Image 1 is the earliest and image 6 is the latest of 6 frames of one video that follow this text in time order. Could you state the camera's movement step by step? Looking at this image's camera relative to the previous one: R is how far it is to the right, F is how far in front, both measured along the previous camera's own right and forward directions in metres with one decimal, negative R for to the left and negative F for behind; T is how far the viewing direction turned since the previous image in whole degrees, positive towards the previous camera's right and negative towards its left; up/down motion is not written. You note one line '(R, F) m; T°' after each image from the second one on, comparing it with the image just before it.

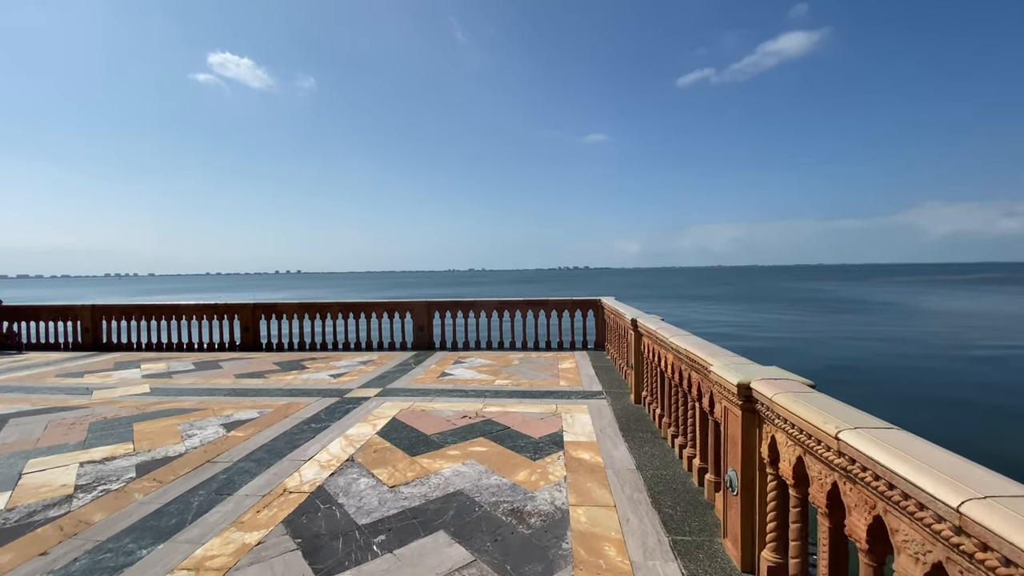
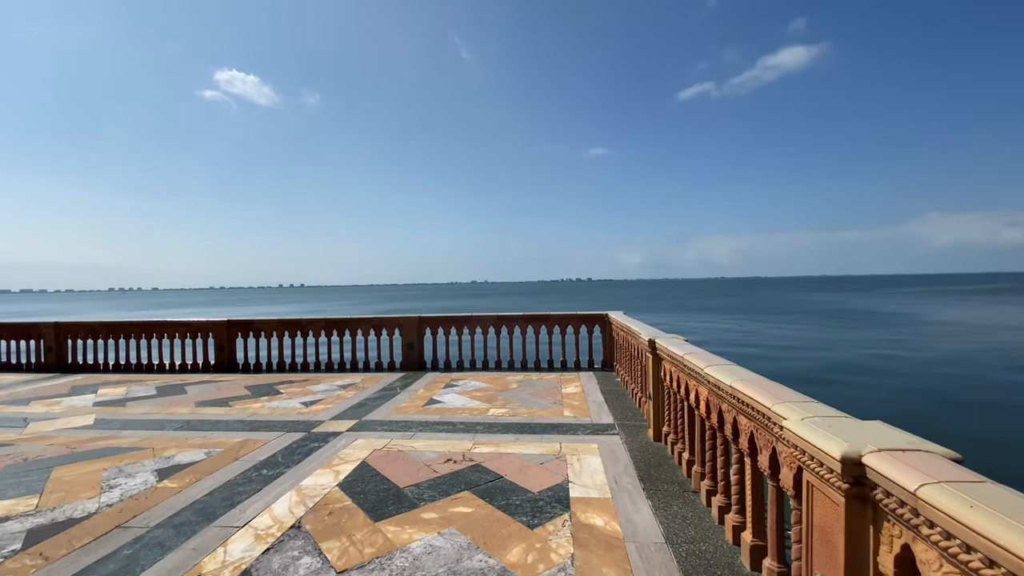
(+0.1, +1.1) m; 0°
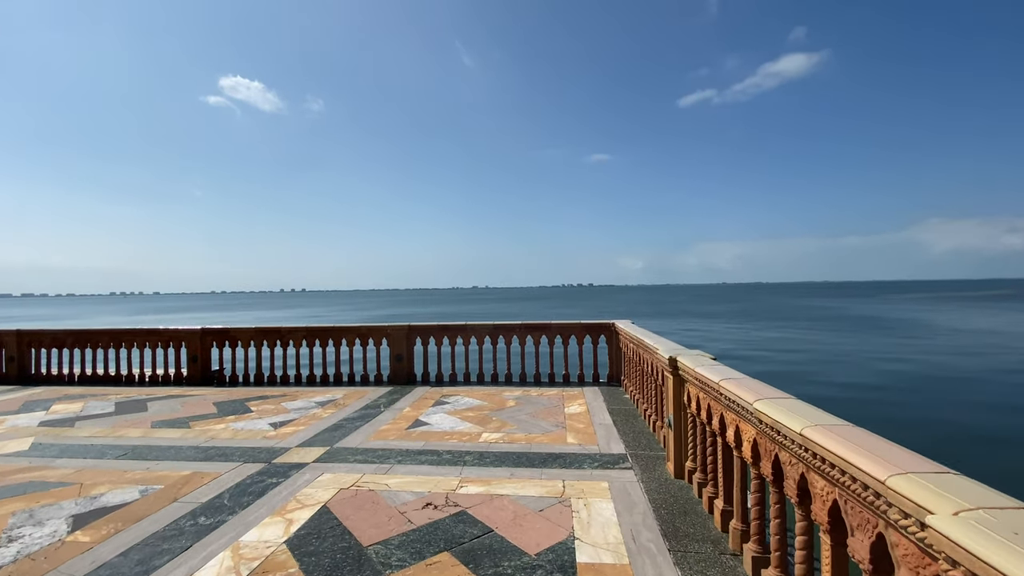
(+0.1, +0.9) m; 0°
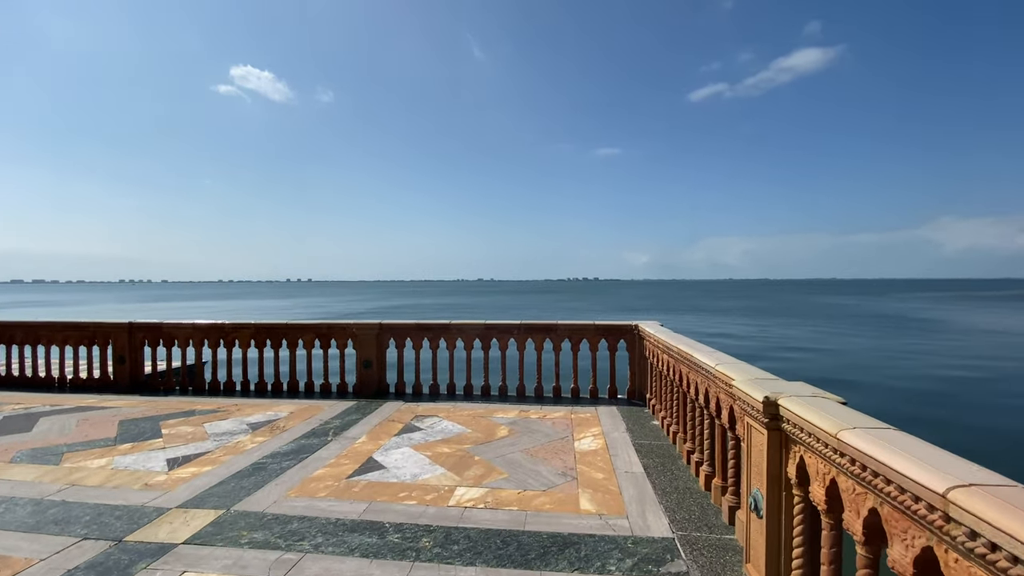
(+0.1, +2.0) m; -1°
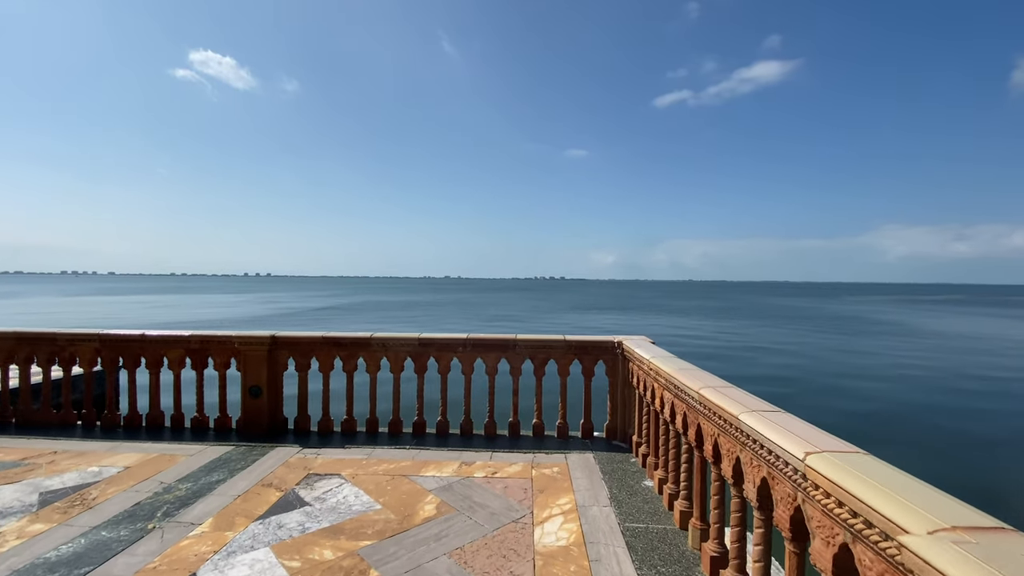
(+0.3, +1.9) m; +4°
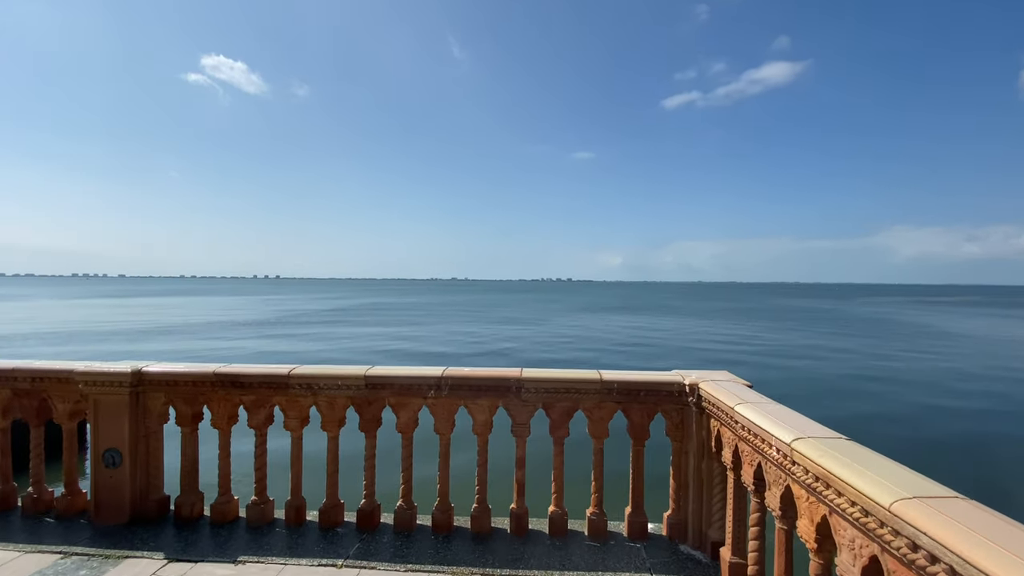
(0.0, +2.1) m; -1°
